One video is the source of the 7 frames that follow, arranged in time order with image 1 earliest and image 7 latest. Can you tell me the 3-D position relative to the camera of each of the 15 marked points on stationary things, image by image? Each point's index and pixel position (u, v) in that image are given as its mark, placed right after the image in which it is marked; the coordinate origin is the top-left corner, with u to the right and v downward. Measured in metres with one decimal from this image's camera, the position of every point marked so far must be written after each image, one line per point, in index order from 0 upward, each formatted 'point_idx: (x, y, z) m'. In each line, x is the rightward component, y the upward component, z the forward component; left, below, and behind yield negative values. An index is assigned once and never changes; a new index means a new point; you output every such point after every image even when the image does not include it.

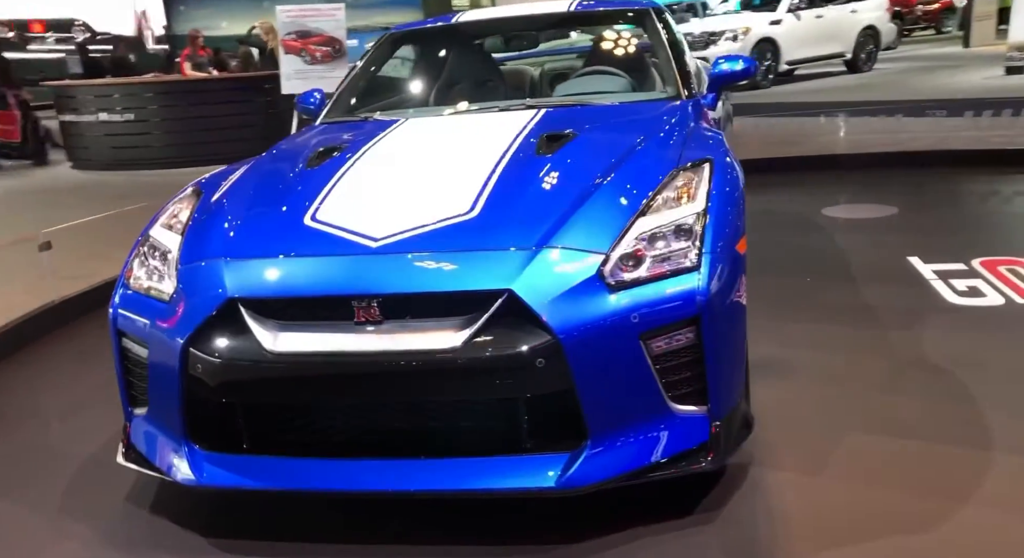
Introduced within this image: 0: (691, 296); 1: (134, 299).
0: (+0.4, 0.0, +2.0) m
1: (-1.0, -0.1, +2.0) m
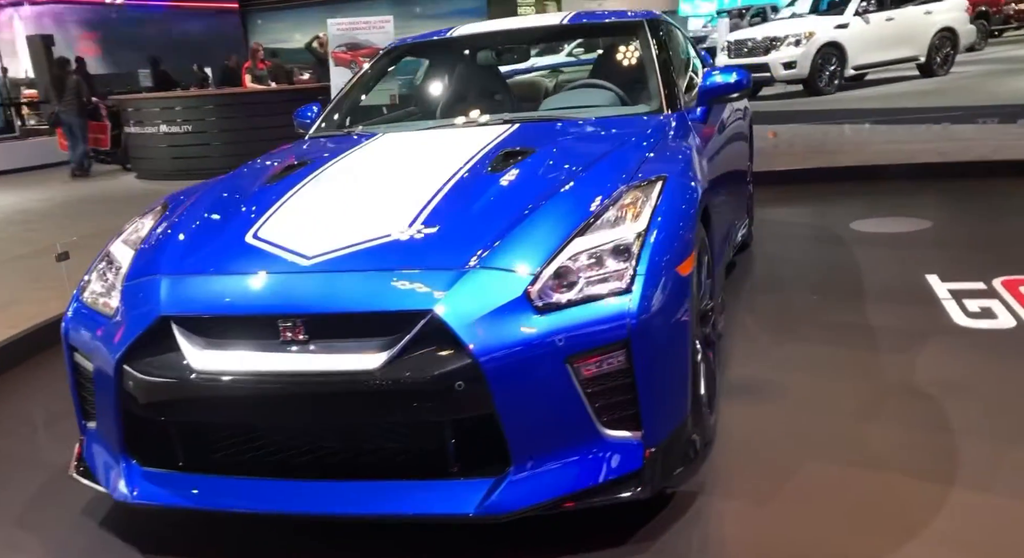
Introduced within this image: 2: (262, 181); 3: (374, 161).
0: (+0.3, -0.1, +1.9) m
1: (-1.1, -0.1, +2.1) m
2: (-0.8, +0.3, +2.5) m
3: (-0.5, +0.4, +2.5) m
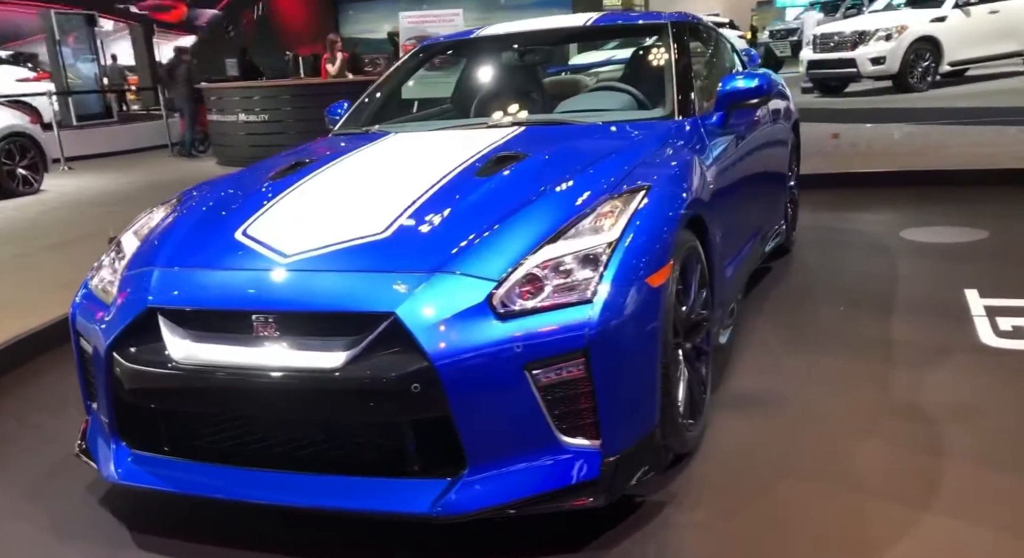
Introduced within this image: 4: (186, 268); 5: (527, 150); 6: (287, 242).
0: (+0.2, -0.1, +1.9) m
1: (-1.2, -0.1, +2.2) m
2: (-0.8, +0.3, +2.6) m
3: (-0.5, +0.4, +2.6) m
4: (-0.9, 0.0, +2.1) m
5: (0.0, +0.4, +2.7) m
6: (-0.6, +0.1, +2.1) m
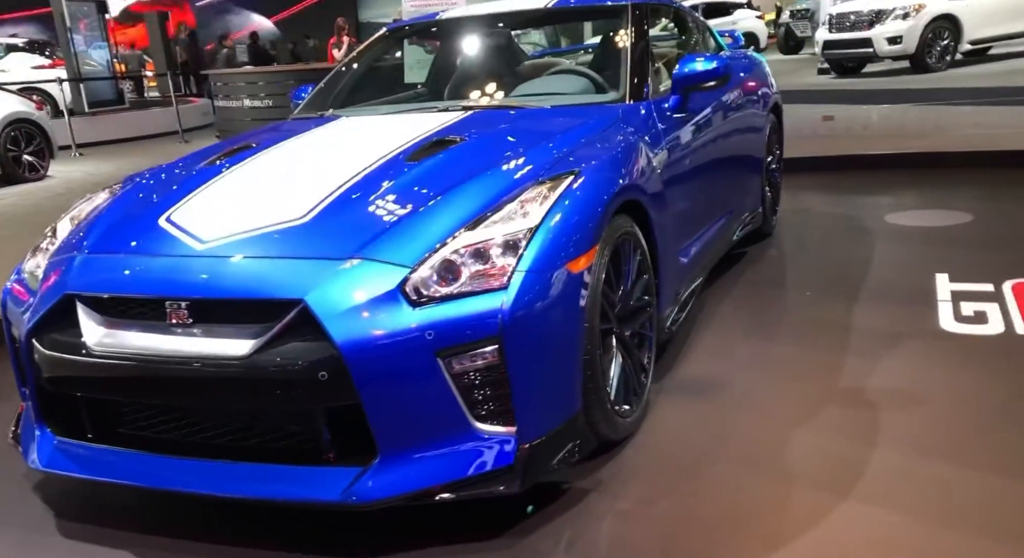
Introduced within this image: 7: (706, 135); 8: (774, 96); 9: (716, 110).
0: (0.0, -0.1, +1.9) m
1: (-1.4, 0.0, +2.3) m
2: (-1.0, +0.4, +2.6) m
3: (-0.7, +0.4, +2.6) m
4: (-1.1, +0.1, +2.1) m
5: (-0.2, +0.5, +2.6) m
6: (-0.8, +0.1, +2.1) m
7: (+1.0, +0.7, +3.9) m
8: (+1.4, +1.0, +4.5) m
9: (+0.9, +0.8, +3.5) m
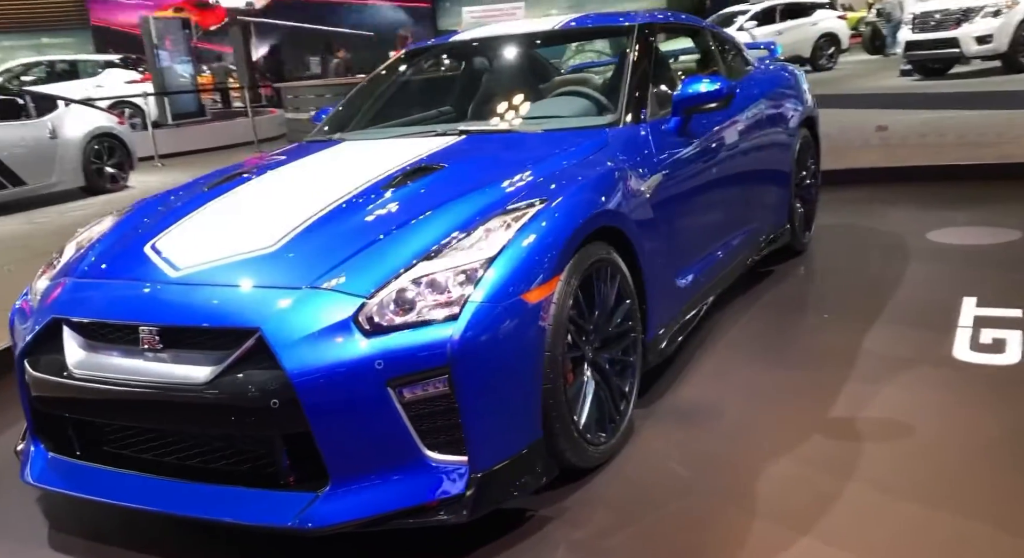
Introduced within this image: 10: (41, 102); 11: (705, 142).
0: (-0.2, -0.2, +2.0) m
1: (-1.5, -0.1, +2.4) m
2: (-1.1, +0.3, +2.8) m
3: (-0.7, +0.4, +2.7) m
4: (-1.2, 0.0, +2.3) m
5: (-0.2, +0.4, +2.7) m
6: (-0.9, +0.1, +2.2) m
7: (+1.1, +0.6, +3.8) m
8: (+1.6, +0.9, +4.4) m
9: (+0.9, +0.7, +3.4) m
10: (-5.3, +2.0, +9.0) m
11: (+0.8, +0.6, +3.3) m
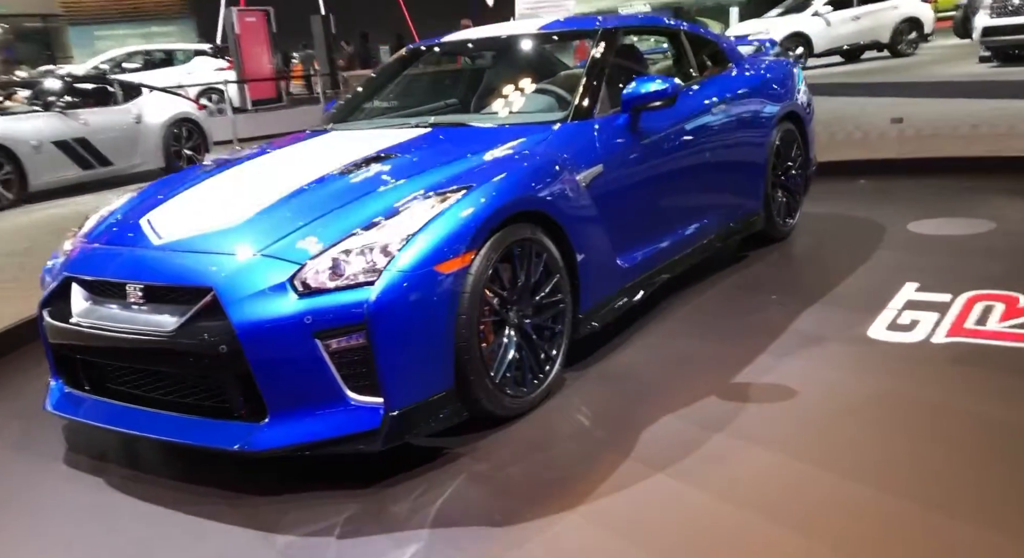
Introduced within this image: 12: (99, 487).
0: (-0.5, -0.1, +2.4) m
1: (-1.7, 0.0, +3.0) m
2: (-1.3, +0.4, +3.3) m
3: (-0.9, +0.5, +3.1) m
4: (-1.4, +0.1, +2.8) m
5: (-0.4, +0.5, +3.1) m
6: (-1.2, +0.2, +2.7) m
7: (+1.1, +0.7, +4.1) m
8: (+1.6, +1.0, +4.6) m
9: (+0.8, +0.7, +3.7) m
10: (-4.8, +2.3, +9.9) m
11: (+0.7, +0.6, +3.5) m
12: (-1.4, -0.7, +2.6) m
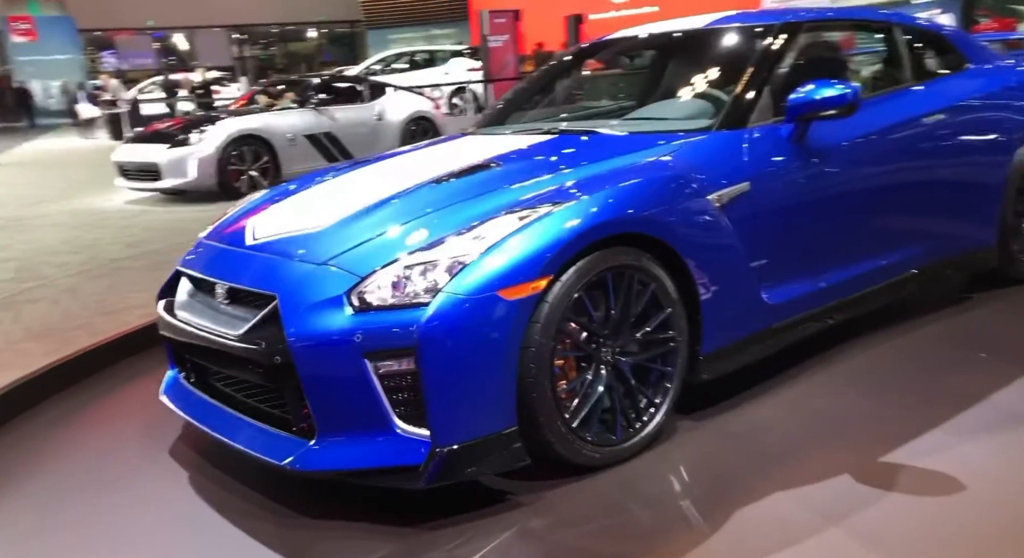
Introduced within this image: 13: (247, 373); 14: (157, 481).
0: (-0.3, -0.1, +2.2) m
1: (-1.3, +0.1, +3.1) m
2: (-0.7, +0.4, +3.3) m
3: (-0.4, +0.4, +3.0) m
4: (-1.1, +0.1, +2.8) m
5: (0.0, +0.4, +2.8) m
6: (-0.8, +0.2, +2.7) m
7: (+1.7, +0.5, +3.3) m
8: (+2.4, +0.8, +3.6) m
9: (+1.4, +0.6, +3.0) m
10: (-1.8, +2.5, +10.6) m
11: (+1.2, +0.5, +2.9) m
12: (-1.1, -0.7, +2.7) m
13: (-0.8, -0.3, +2.4) m
14: (-1.2, -0.7, +2.7) m
